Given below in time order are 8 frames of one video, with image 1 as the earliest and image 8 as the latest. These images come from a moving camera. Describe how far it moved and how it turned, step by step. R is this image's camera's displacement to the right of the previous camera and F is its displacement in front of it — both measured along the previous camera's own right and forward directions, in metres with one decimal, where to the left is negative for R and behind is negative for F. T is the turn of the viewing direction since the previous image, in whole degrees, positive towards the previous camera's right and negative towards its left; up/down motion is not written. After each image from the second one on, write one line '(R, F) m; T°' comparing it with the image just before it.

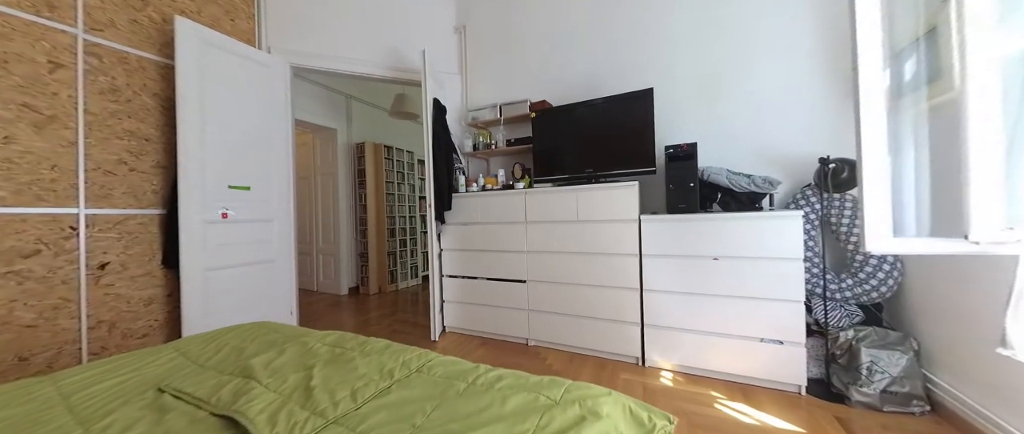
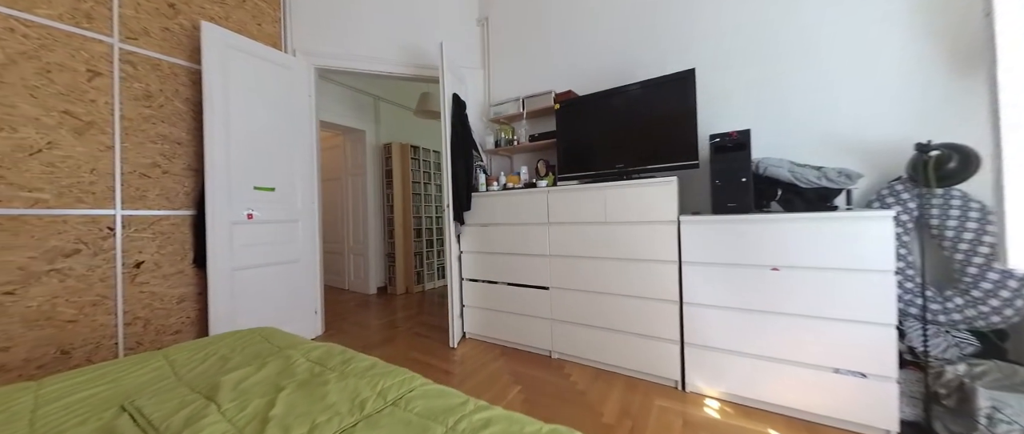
(+0.1, +0.2) m; -6°
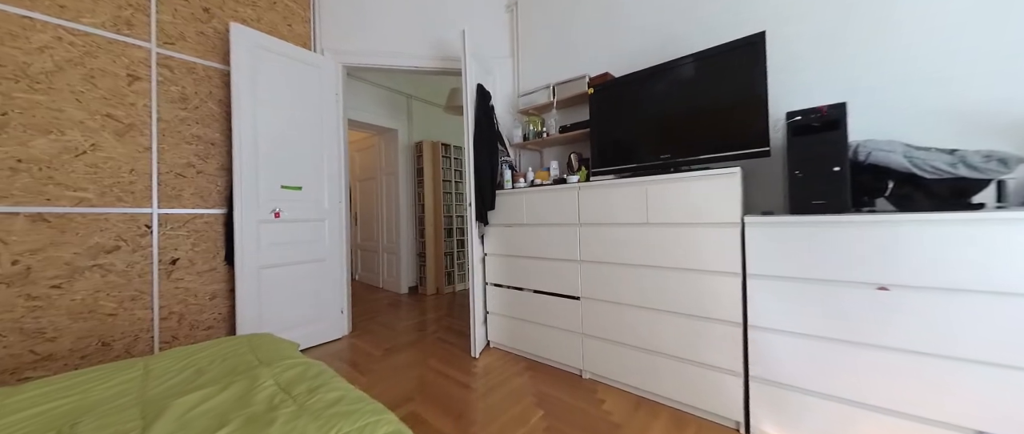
(+0.1, +0.2) m; -8°
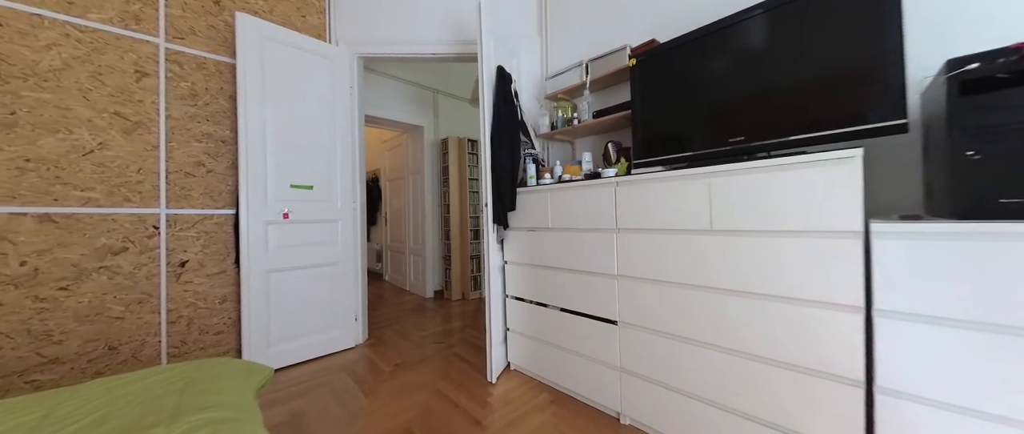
(+0.1, +0.4) m; -7°
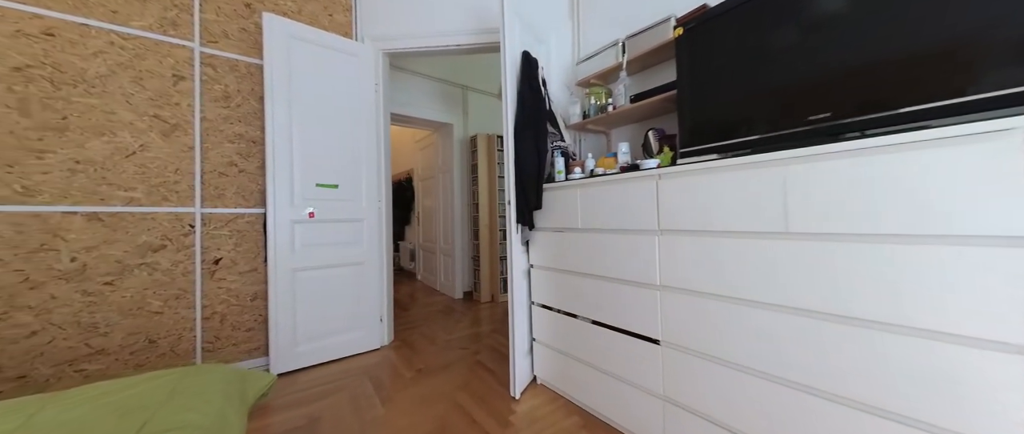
(+0.1, +0.2) m; -7°
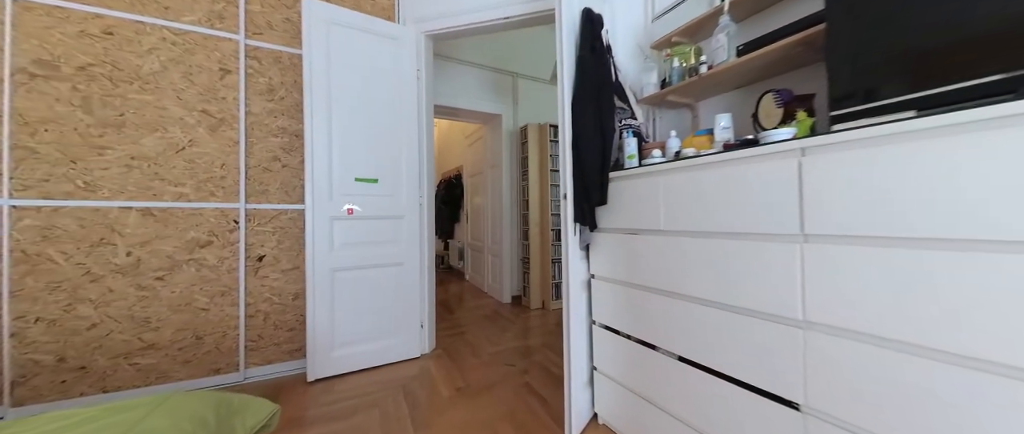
(0.0, +0.3) m; -9°
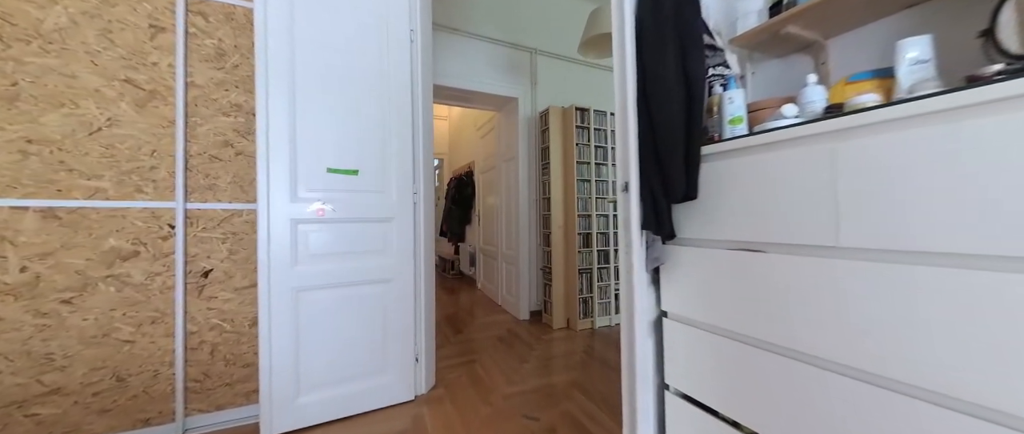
(0.0, +0.5) m; -3°
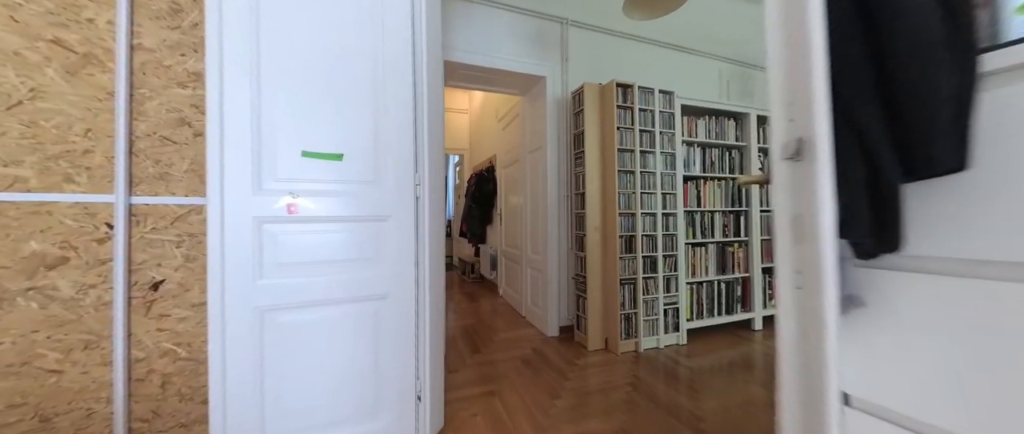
(0.0, +0.4) m; -4°
